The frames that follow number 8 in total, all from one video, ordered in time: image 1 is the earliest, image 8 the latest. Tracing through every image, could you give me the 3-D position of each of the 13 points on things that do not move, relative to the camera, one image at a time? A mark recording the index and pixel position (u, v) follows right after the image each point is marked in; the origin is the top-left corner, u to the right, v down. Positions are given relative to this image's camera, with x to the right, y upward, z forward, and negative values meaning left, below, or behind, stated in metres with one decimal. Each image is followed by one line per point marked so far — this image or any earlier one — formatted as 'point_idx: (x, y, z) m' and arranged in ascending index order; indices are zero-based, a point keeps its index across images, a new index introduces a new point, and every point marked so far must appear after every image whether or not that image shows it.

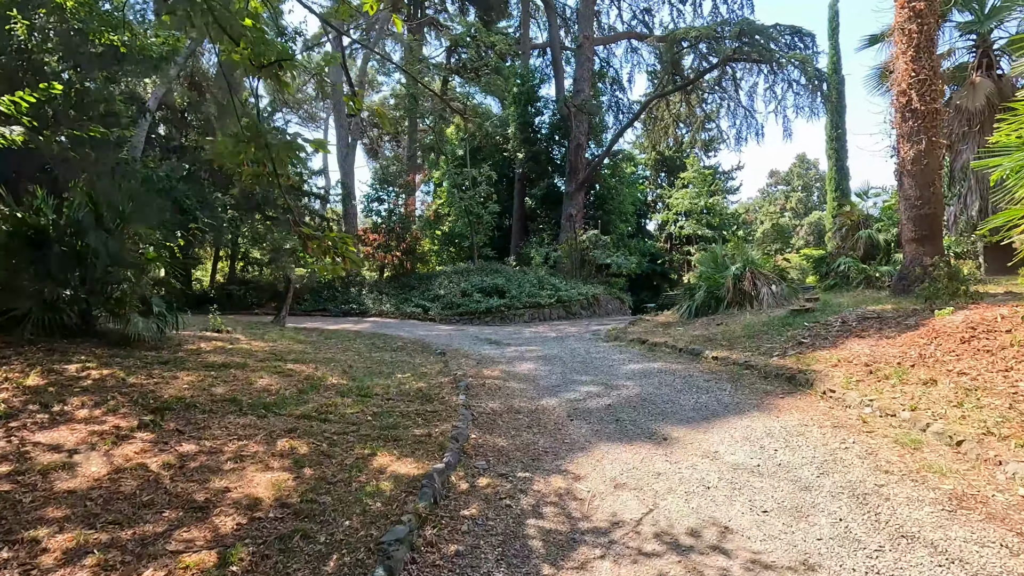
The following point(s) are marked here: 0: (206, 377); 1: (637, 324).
0: (-2.7, -0.8, +4.7) m
1: (+2.3, -0.7, +10.1) m
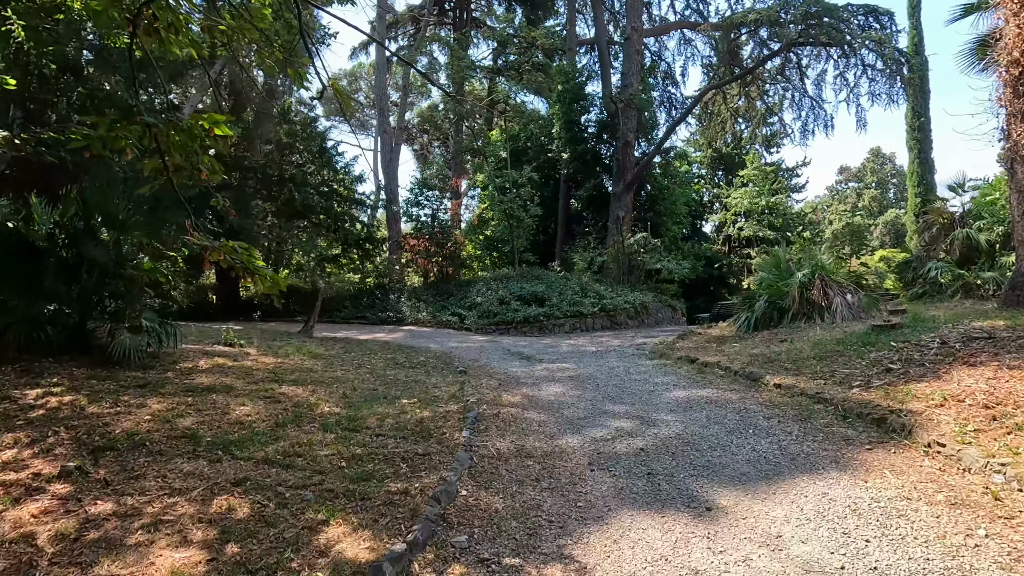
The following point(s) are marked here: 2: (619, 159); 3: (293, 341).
0: (-2.6, -0.9, +4.2) m
1: (+2.9, -0.8, +9.0) m
2: (+3.7, +4.4, +18.4) m
3: (-3.5, -0.9, +8.6) m
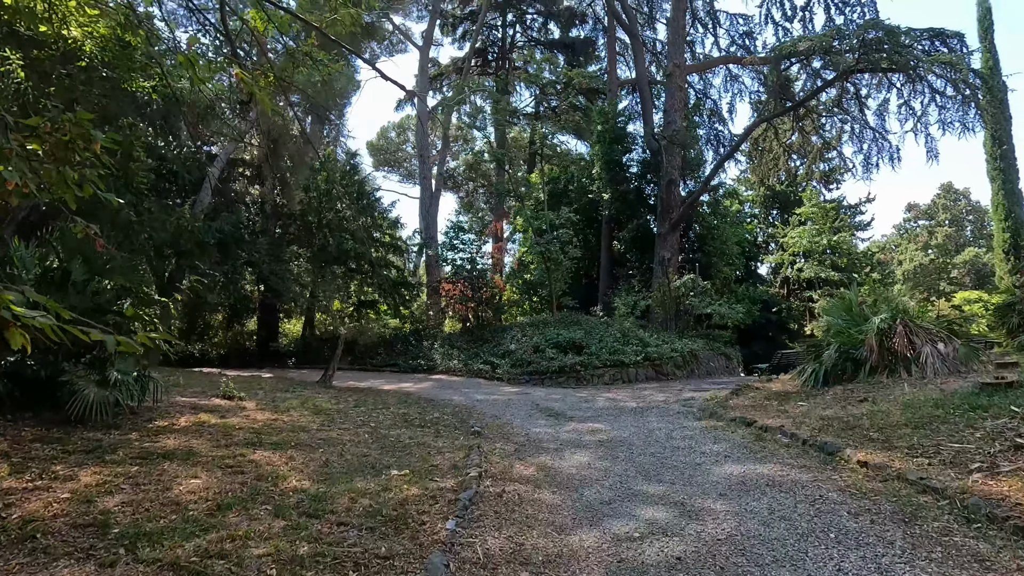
0: (-2.6, -1.2, +3.5) m
1: (+3.4, -1.5, +7.8) m
2: (+4.9, +2.9, +17.6) m
3: (-3.1, -1.6, +8.0) m
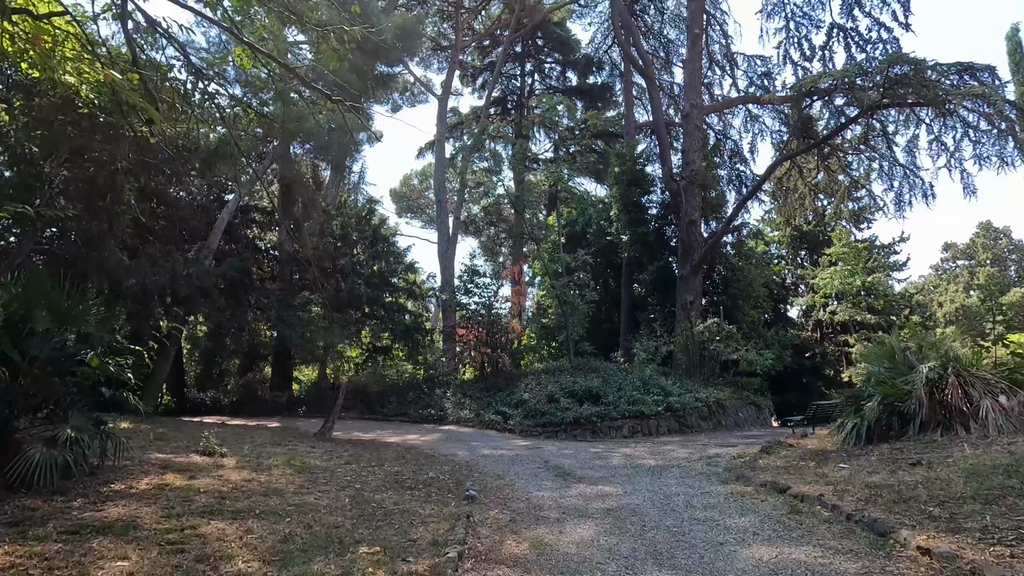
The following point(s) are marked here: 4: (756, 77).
0: (-2.7, -1.5, +3.0) m
1: (+3.4, -2.1, +7.0) m
2: (+5.4, +1.5, +17.0) m
3: (-3.0, -2.3, +7.5) m
4: (+9.0, +7.7, +19.7) m
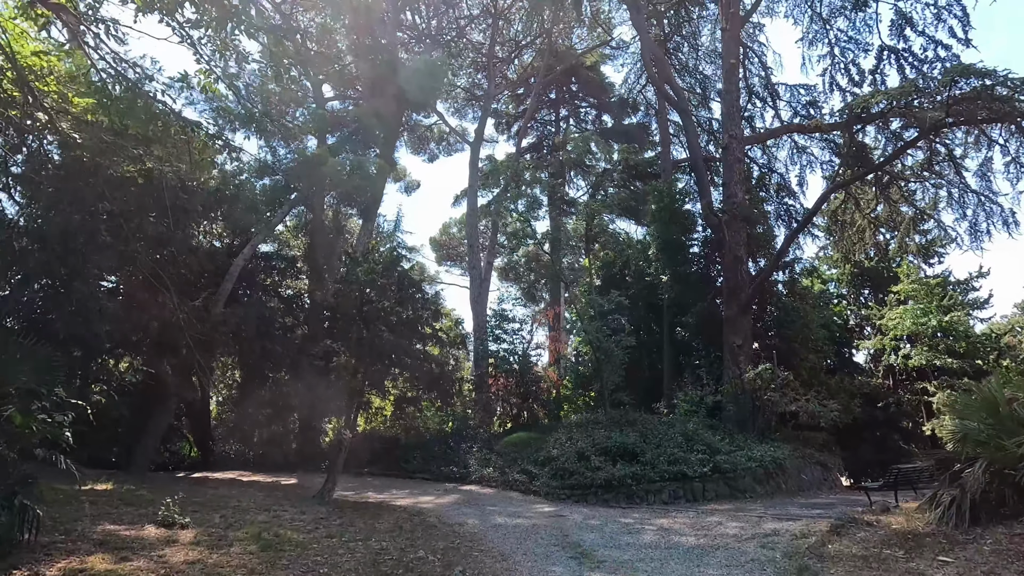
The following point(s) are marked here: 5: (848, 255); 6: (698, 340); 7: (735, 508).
0: (-3.0, -1.7, +2.2) m
1: (+3.5, -2.5, +5.6) m
2: (+6.3, +0.3, +15.7) m
3: (-2.9, -2.8, +6.6) m
4: (+10.0, +6.3, +18.6) m
5: (+12.2, +1.2, +19.5) m
6: (+5.9, -1.7, +17.1) m
7: (+3.3, -3.2, +7.9) m
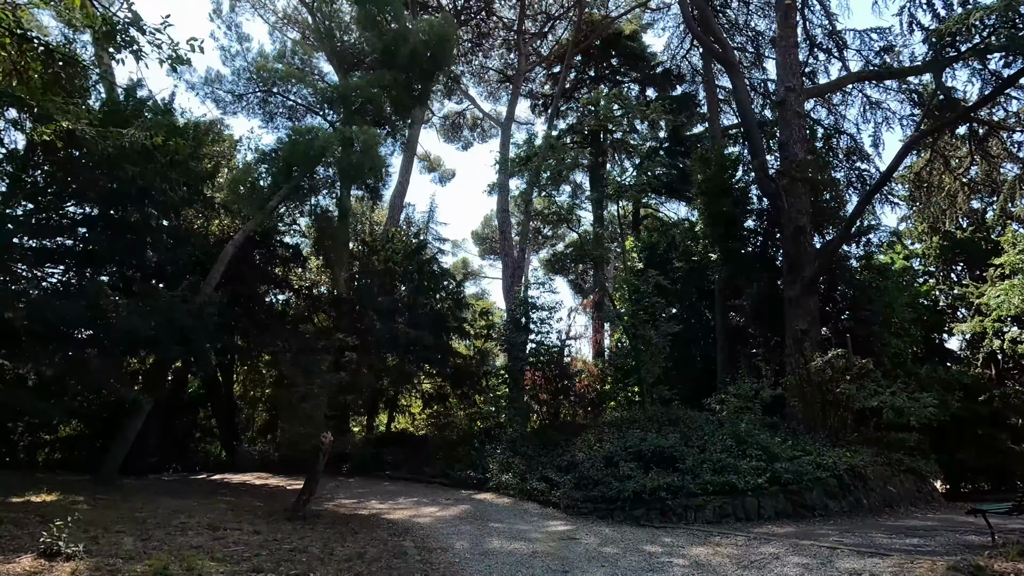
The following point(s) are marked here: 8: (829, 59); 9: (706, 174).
0: (-3.6, -1.5, +1.1) m
1: (+3.2, -2.1, +3.8) m
2: (+7.0, +0.9, +13.5) m
3: (-3.0, -2.6, +5.5) m
4: (+10.8, +7.0, +16.1) m
5: (+13.2, +2.0, +16.7) m
6: (+6.8, -1.1, +15.0) m
7: (+3.3, -2.8, +6.2) m
8: (+10.1, +7.4, +17.2) m
9: (+5.6, +3.3, +15.6) m
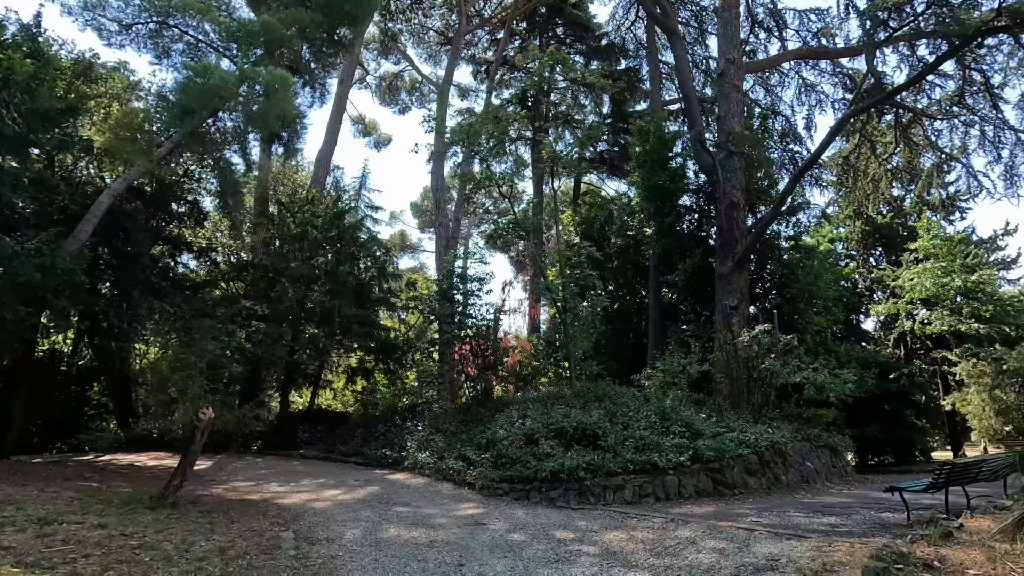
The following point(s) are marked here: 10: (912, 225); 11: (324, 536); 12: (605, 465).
0: (-4.0, -1.2, +0.1) m
1: (+2.5, -1.8, +3.5) m
2: (+5.3, +1.4, +13.4) m
3: (-3.9, -2.1, +4.5) m
4: (+8.9, +7.6, +16.1) m
5: (+11.2, +2.6, +17.2) m
6: (+4.8, -0.4, +14.9) m
7: (+2.2, -2.4, +5.9) m
8: (+8.2, +8.0, +17.1) m
9: (+3.7, +4.0, +15.2) m
10: (+13.8, +2.3, +18.5) m
11: (-1.9, -2.5, +5.3) m
12: (+1.2, -2.3, +7.0) m
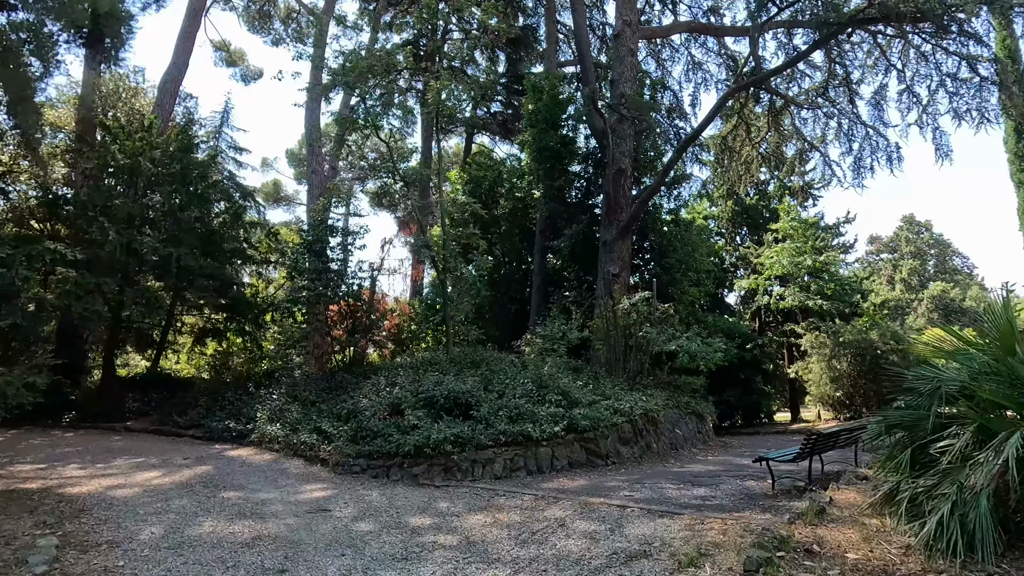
0: (-4.1, -0.9, -1.5) m
1: (+1.5, -1.6, +3.2) m
2: (+2.4, +2.2, +13.3) m
3: (-4.9, -1.5, +2.9) m
4: (+5.8, +8.4, +16.3) m
5: (+7.5, +3.4, +18.1) m
6: (+1.6, +0.5, +14.7) m
7: (+0.8, -2.0, +5.5) m
8: (+4.9, +8.9, +17.1) m
9: (+0.7, +5.0, +14.6) m
10: (+9.8, +3.1, +20.0) m
11: (-3.1, -1.9, +4.1) m
12: (-0.4, -1.8, +6.4) m
